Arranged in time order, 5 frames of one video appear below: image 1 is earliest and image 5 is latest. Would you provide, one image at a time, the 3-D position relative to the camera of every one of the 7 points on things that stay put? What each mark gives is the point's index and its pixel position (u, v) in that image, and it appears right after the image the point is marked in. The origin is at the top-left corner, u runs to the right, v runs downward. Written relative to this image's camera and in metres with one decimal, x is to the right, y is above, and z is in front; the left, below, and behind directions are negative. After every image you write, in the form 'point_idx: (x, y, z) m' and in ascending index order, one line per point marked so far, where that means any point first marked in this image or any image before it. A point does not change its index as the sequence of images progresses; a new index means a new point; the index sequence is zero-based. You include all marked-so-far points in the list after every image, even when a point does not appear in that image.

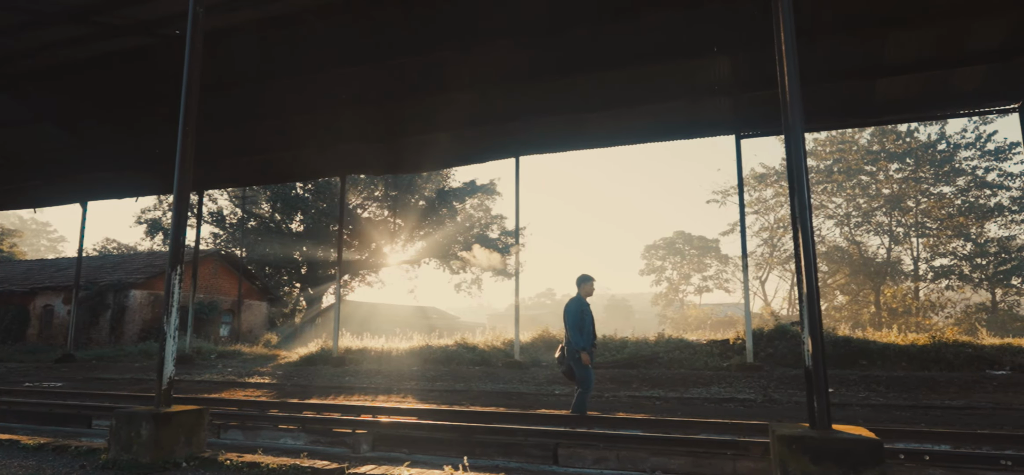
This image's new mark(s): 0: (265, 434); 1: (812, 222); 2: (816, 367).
0: (-2.6, -2.1, +6.3) m
1: (+1.7, +0.1, +3.5) m
2: (+1.7, -0.7, +3.3) m
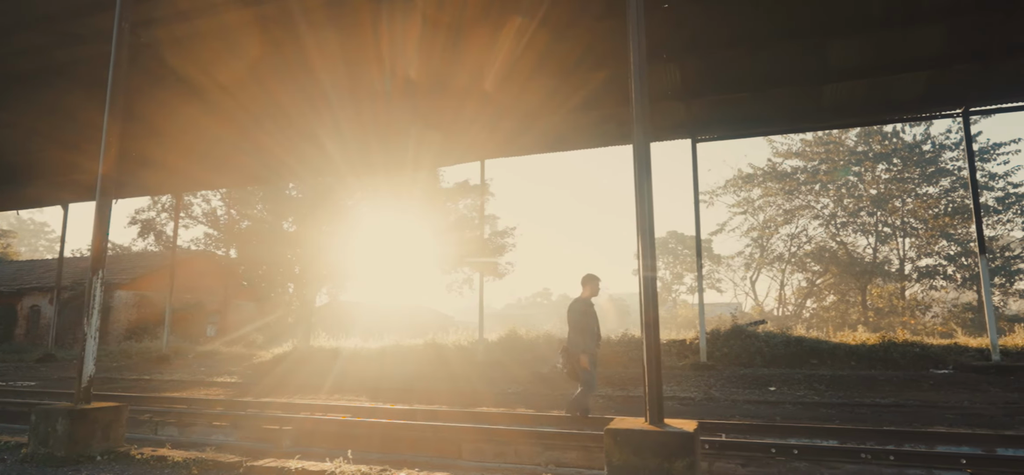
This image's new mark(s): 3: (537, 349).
0: (-3.5, -2.1, +6.5) m
1: (+0.9, +0.1, +3.7) m
2: (+0.8, -0.8, +3.6) m
3: (+0.6, -2.7, +14.3) m
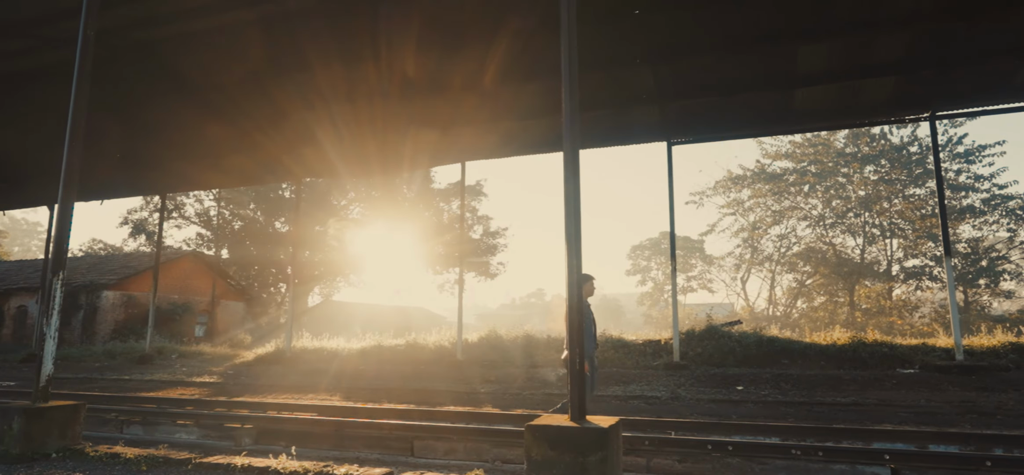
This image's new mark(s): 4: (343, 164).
0: (-3.9, -2.1, +6.7) m
1: (+0.4, 0.0, +3.9) m
2: (+0.4, -0.8, +3.7) m
3: (+0.1, -2.7, +14.5) m
4: (-3.6, +1.6, +12.8) m
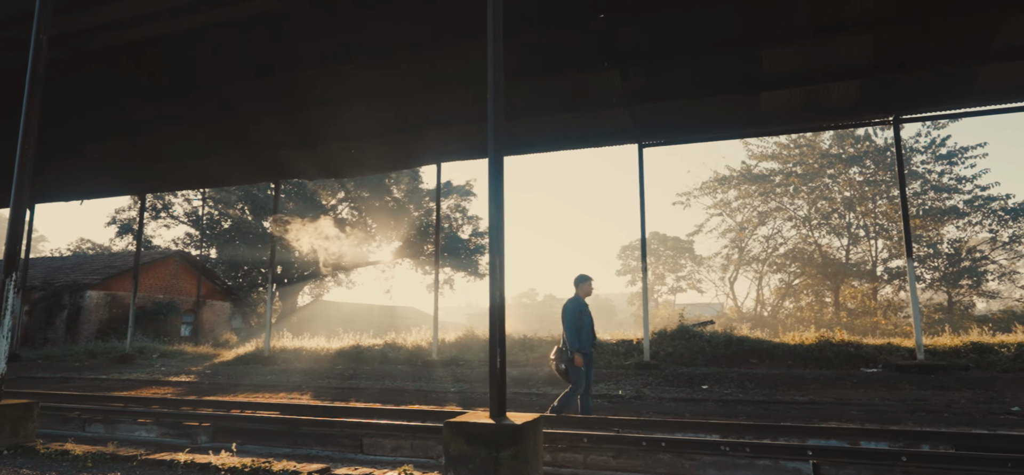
0: (-4.4, -2.2, +6.8) m
1: (-0.1, 0.0, +4.0) m
2: (-0.1, -0.8, +3.9) m
3: (-0.5, -2.7, +14.6) m
4: (-4.2, +1.6, +12.9) m
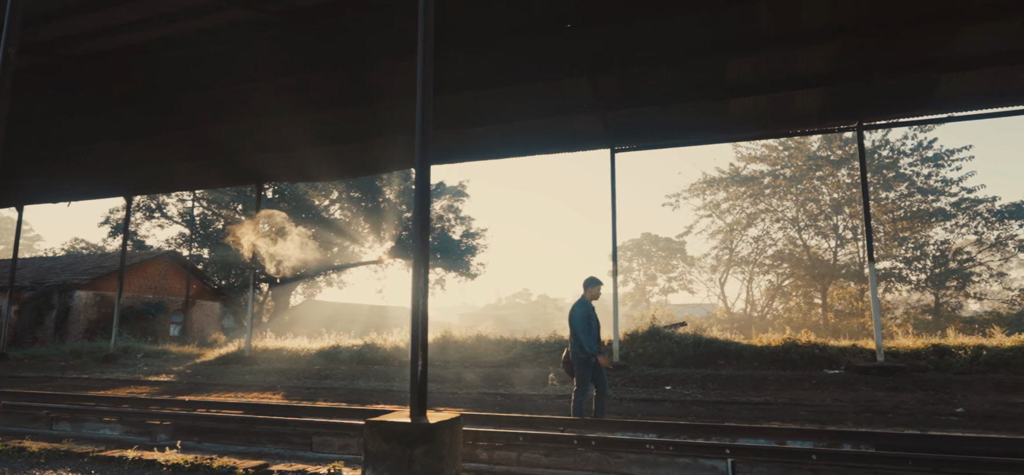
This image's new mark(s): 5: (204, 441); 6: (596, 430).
0: (-5.0, -2.2, +7.0) m
1: (-0.6, -0.1, +4.2) m
2: (-0.7, -0.9, +4.1) m
3: (-1.1, -2.8, +14.9) m
4: (-4.7, +1.5, +13.1) m
5: (-3.3, -2.2, +6.3) m
6: (+0.9, -2.1, +6.4) m
